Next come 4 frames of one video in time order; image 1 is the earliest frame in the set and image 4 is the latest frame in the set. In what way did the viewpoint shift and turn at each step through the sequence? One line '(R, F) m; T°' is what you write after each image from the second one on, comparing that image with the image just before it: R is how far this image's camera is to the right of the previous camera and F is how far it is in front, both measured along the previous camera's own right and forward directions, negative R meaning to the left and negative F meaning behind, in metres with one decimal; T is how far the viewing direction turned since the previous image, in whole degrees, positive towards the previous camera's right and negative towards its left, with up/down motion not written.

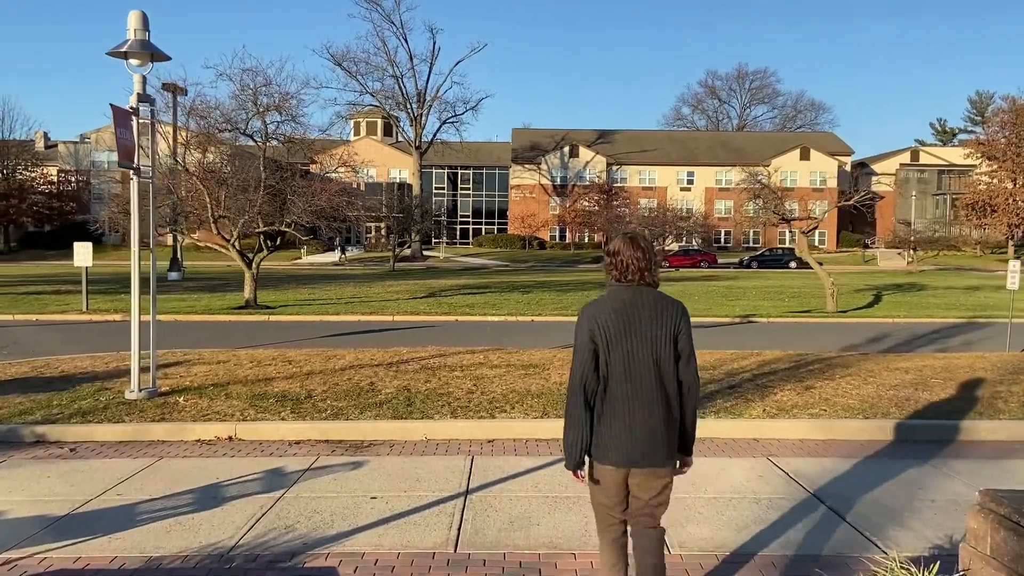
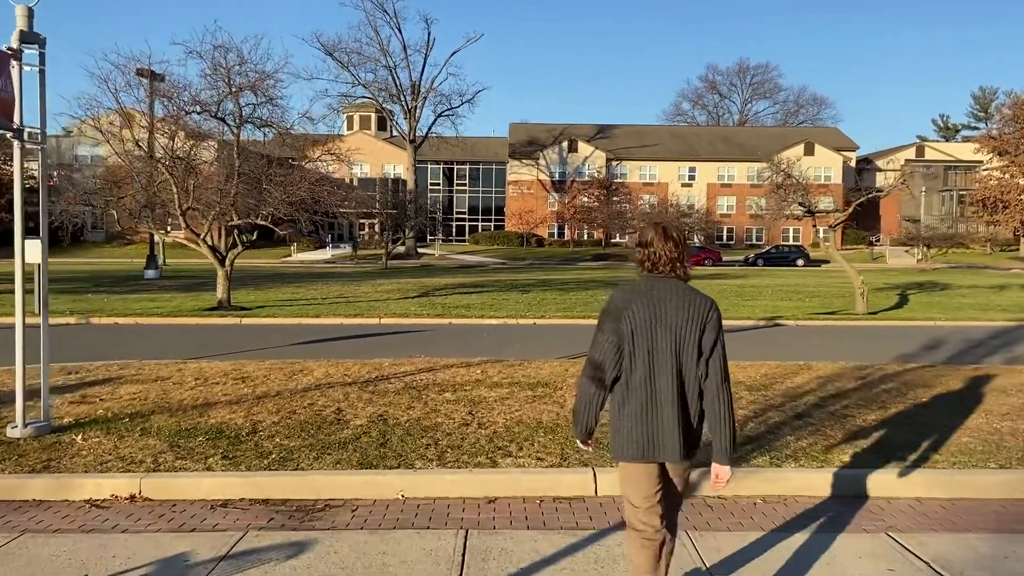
(-0.1, +1.6) m; 0°
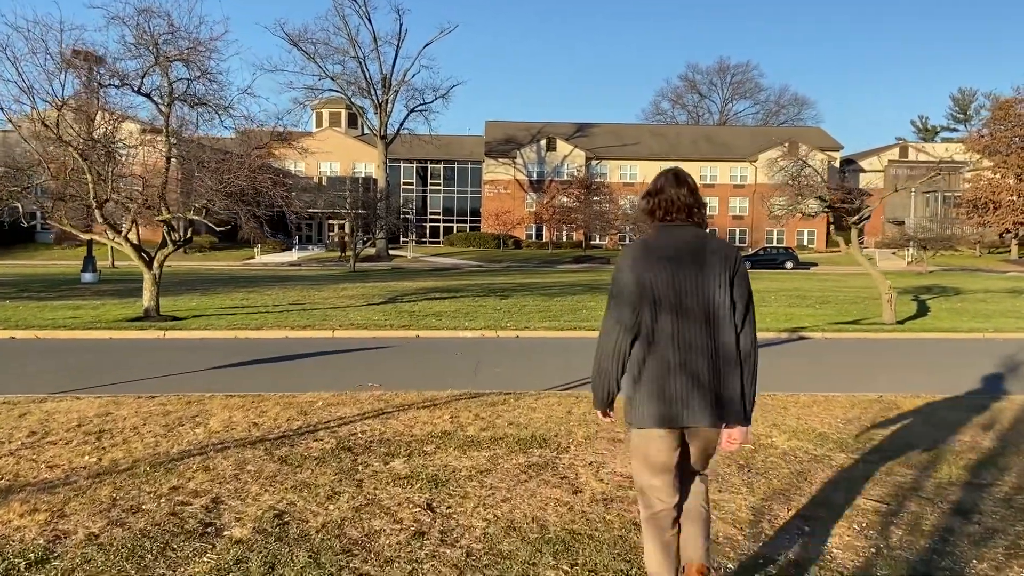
(0.0, +2.3) m; +2°
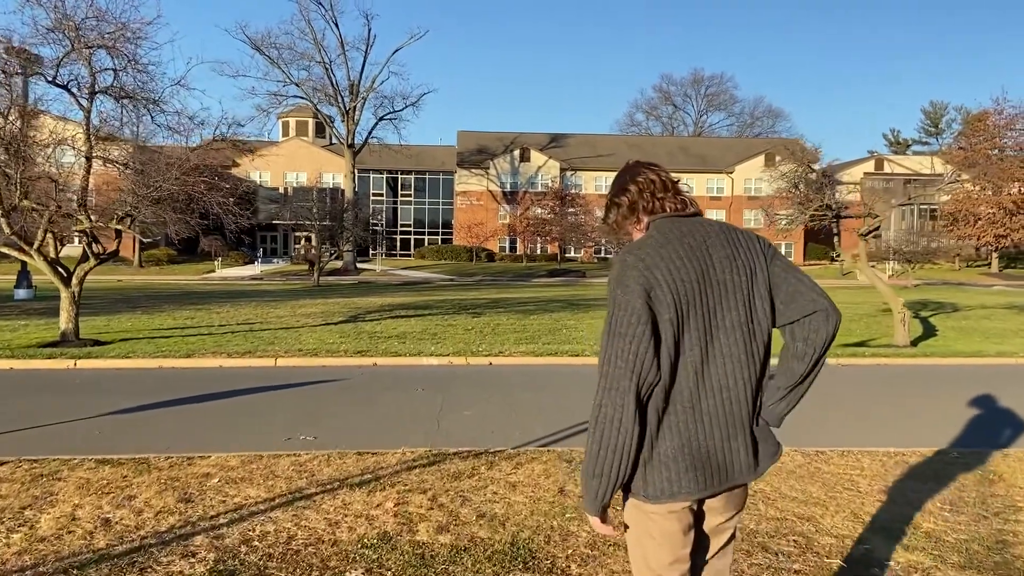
(0.0, +1.6) m; +2°
